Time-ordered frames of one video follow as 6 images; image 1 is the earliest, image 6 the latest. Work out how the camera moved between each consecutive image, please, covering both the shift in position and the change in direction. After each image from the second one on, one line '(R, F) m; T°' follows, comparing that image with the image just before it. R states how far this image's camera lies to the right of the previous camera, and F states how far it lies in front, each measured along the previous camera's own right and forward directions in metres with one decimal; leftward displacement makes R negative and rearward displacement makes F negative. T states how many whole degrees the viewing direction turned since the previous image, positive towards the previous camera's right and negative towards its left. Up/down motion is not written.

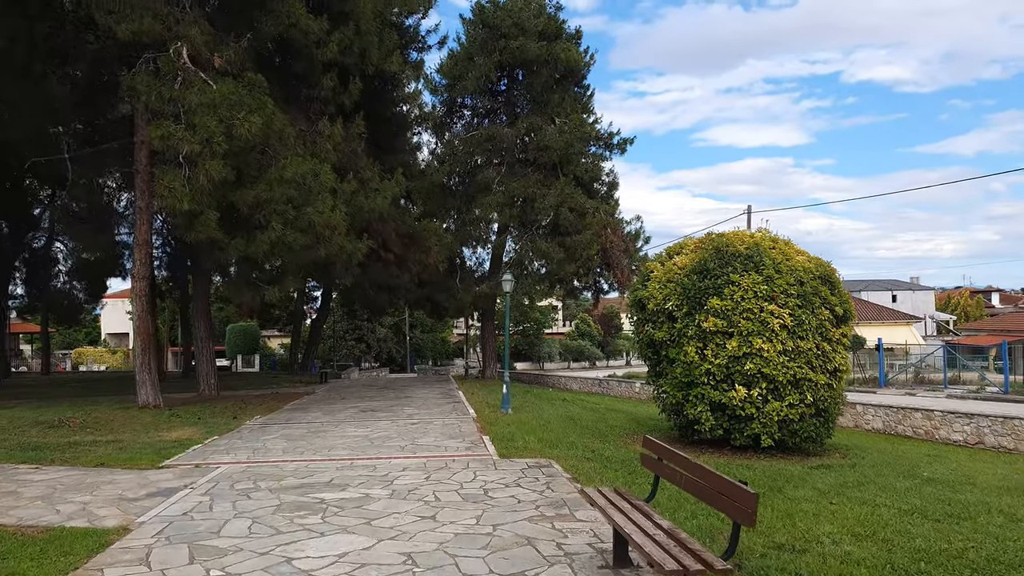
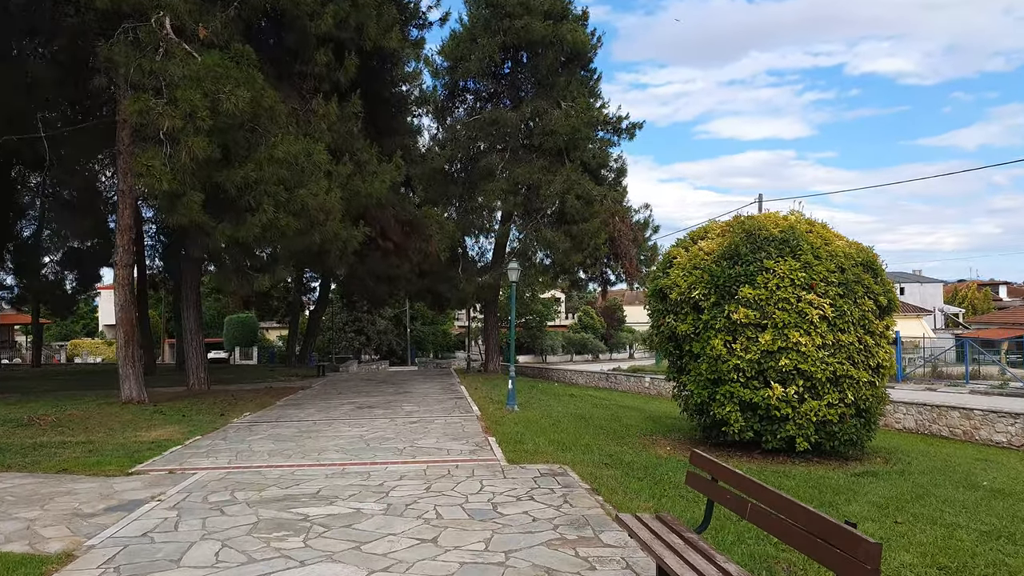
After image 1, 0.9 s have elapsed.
(-0.1, +1.0) m; 0°
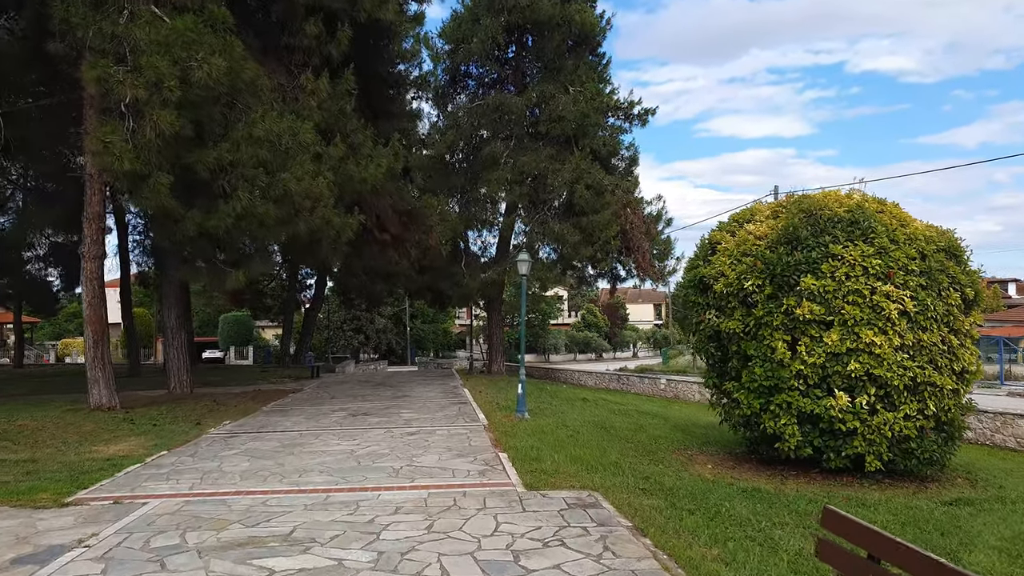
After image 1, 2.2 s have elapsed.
(-0.2, +1.5) m; 0°
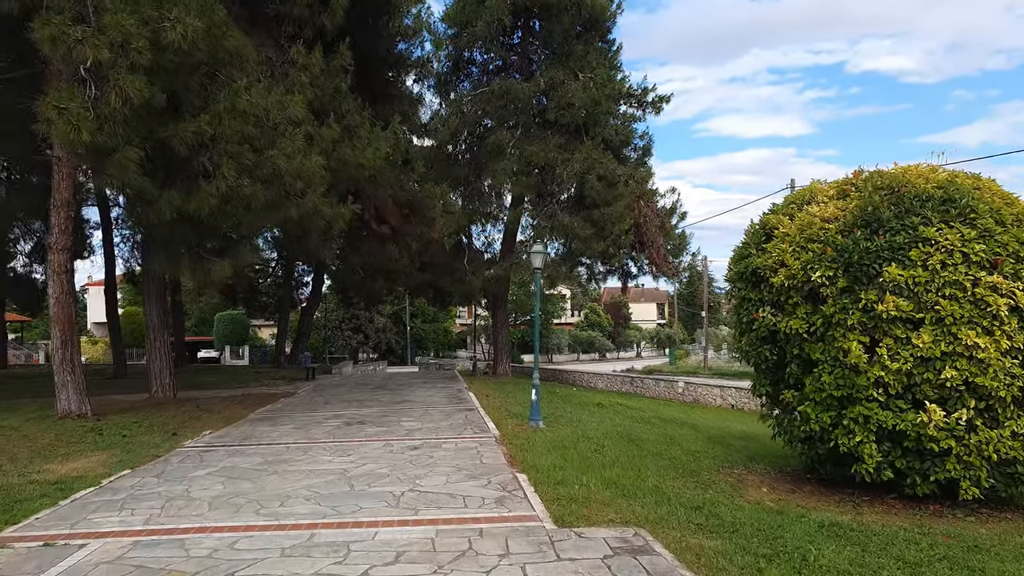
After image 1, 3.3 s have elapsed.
(-0.2, +1.3) m; 0°
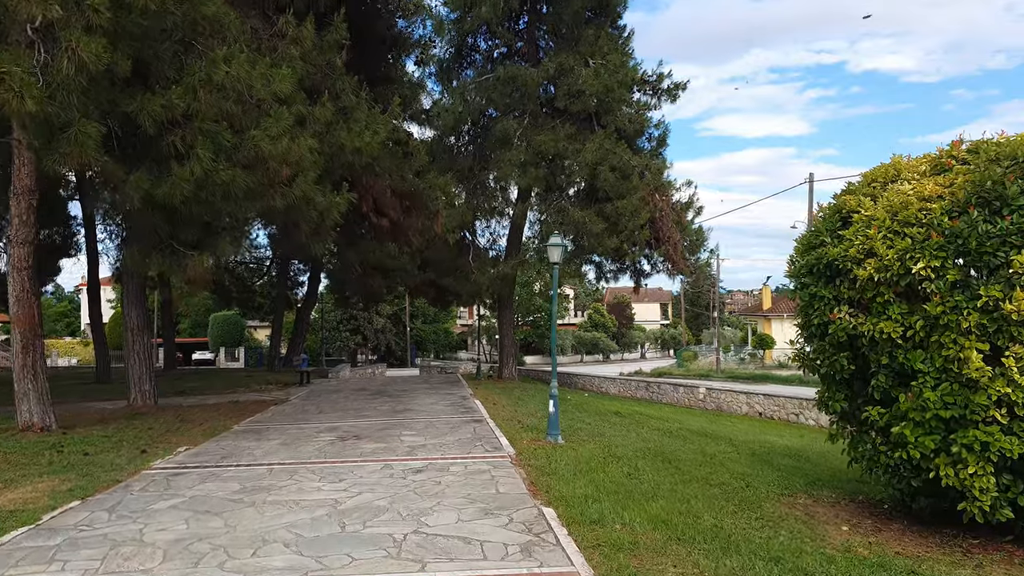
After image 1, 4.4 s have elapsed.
(-0.2, +1.4) m; 0°
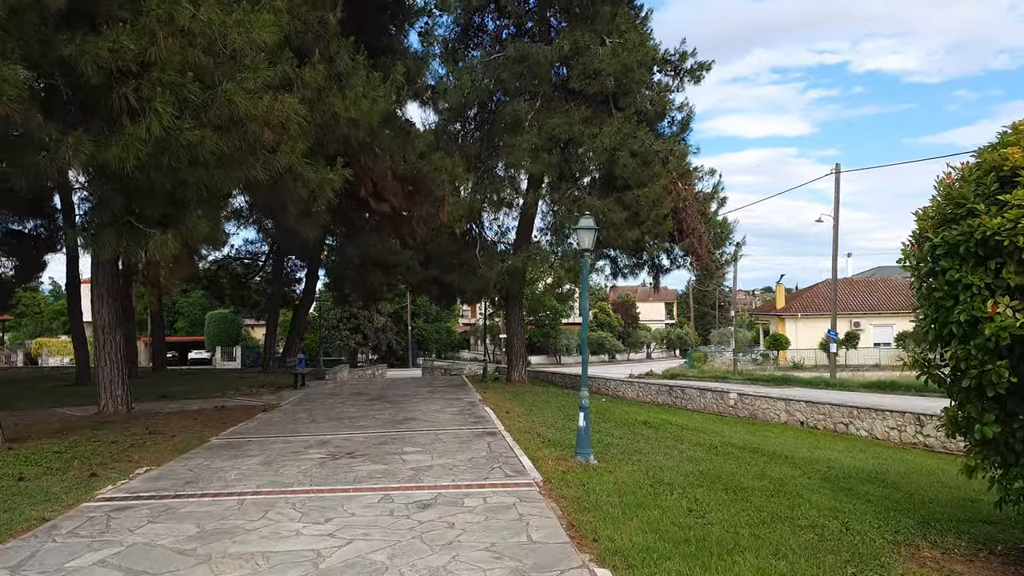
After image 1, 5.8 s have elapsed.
(-0.3, +1.7) m; 0°
